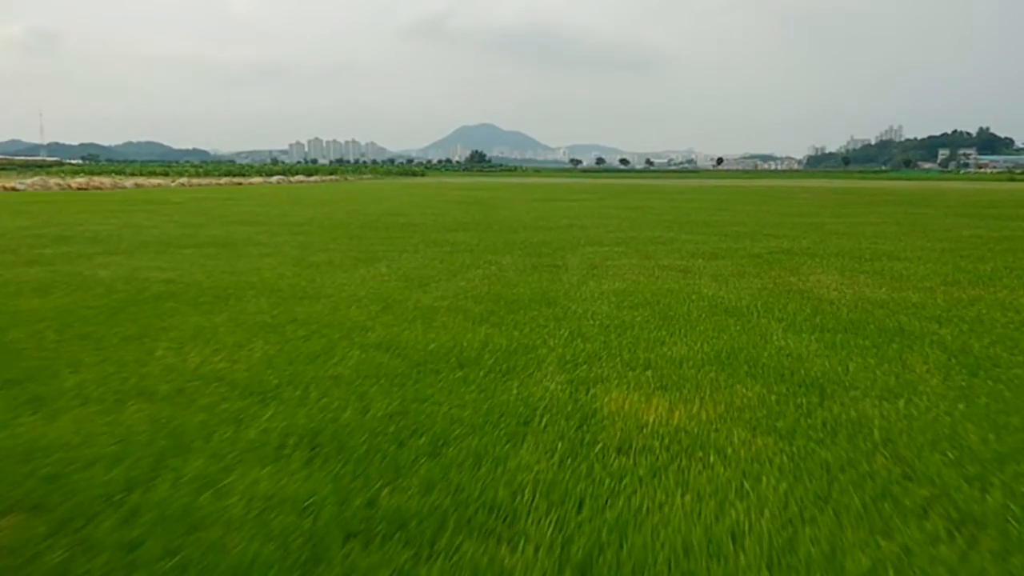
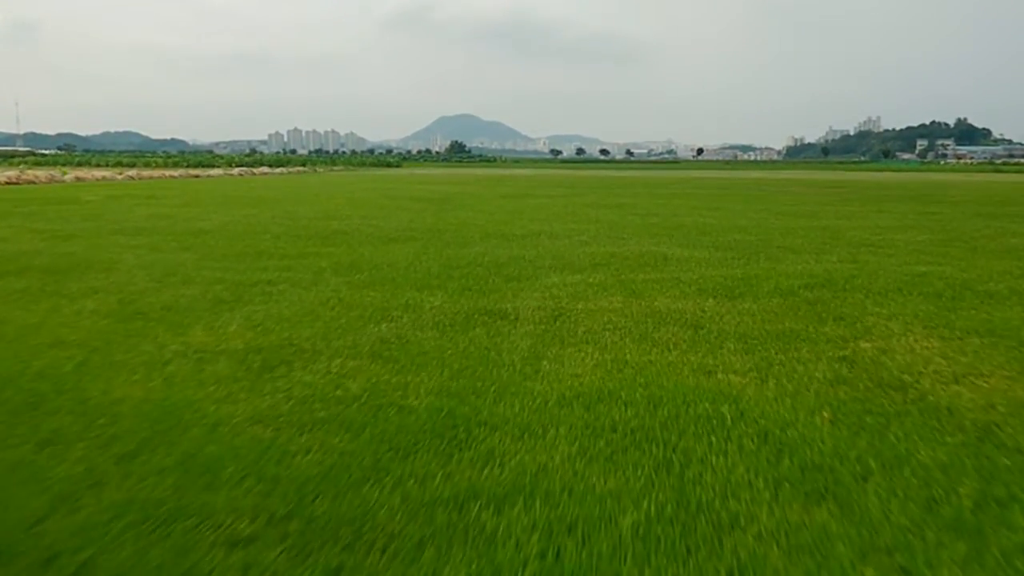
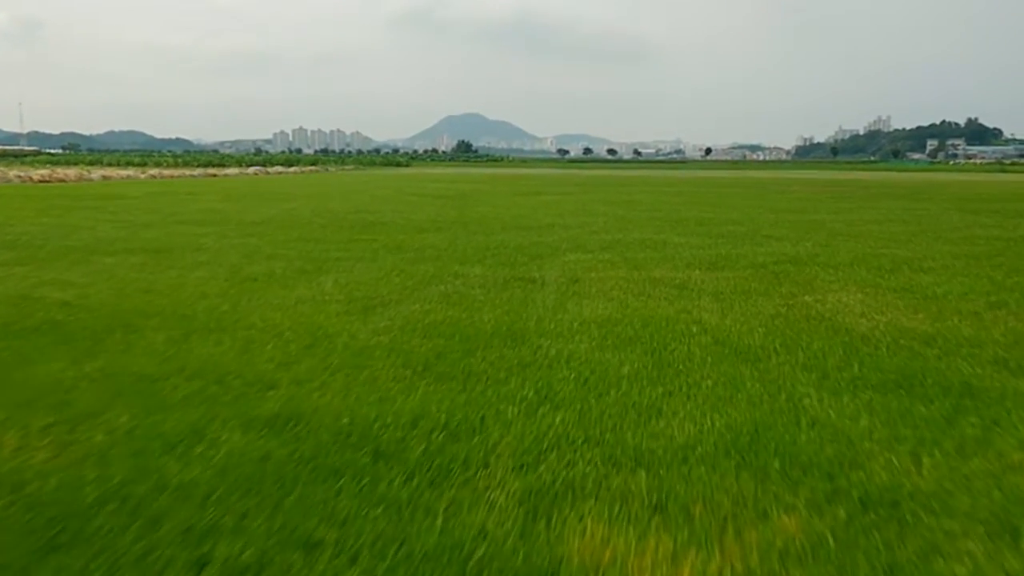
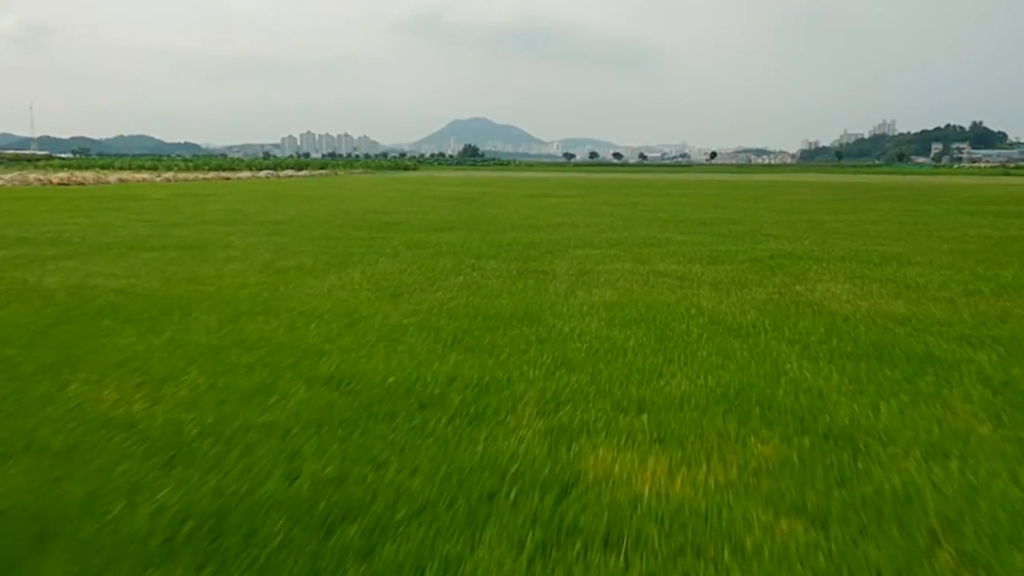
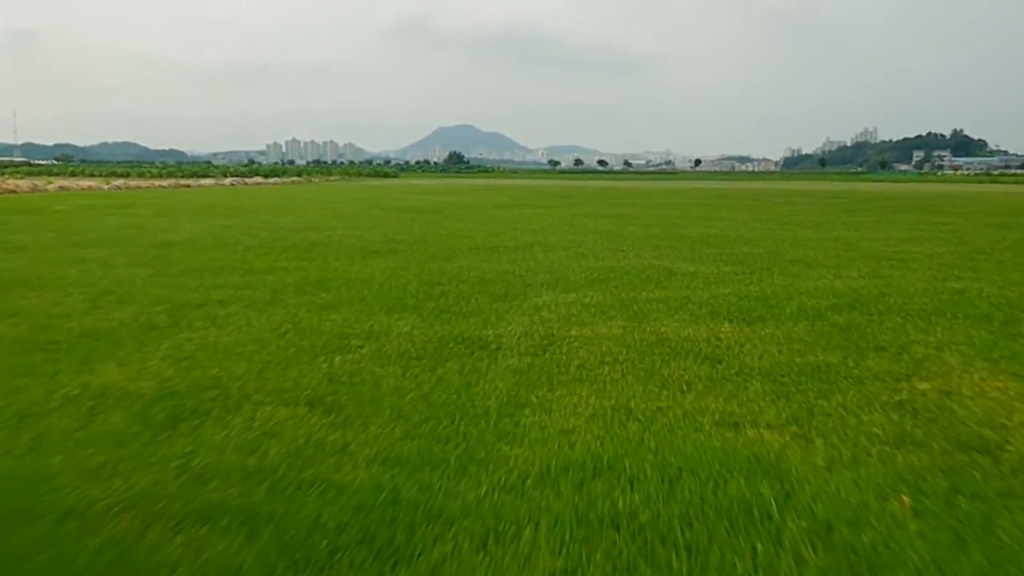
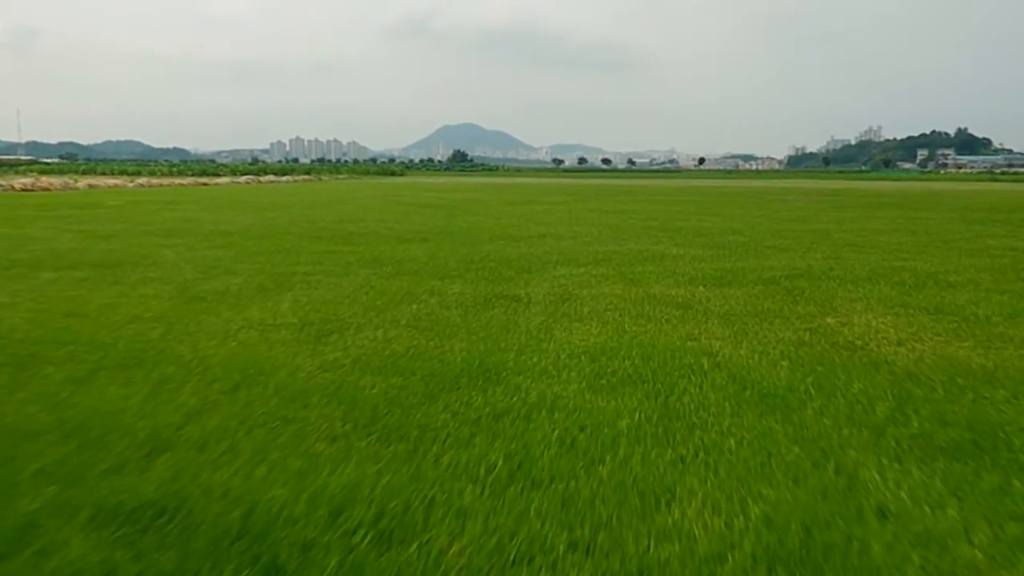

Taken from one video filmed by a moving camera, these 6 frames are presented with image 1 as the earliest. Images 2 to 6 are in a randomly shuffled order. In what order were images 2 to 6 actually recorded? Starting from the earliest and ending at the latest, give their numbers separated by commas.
4, 3, 6, 2, 5
